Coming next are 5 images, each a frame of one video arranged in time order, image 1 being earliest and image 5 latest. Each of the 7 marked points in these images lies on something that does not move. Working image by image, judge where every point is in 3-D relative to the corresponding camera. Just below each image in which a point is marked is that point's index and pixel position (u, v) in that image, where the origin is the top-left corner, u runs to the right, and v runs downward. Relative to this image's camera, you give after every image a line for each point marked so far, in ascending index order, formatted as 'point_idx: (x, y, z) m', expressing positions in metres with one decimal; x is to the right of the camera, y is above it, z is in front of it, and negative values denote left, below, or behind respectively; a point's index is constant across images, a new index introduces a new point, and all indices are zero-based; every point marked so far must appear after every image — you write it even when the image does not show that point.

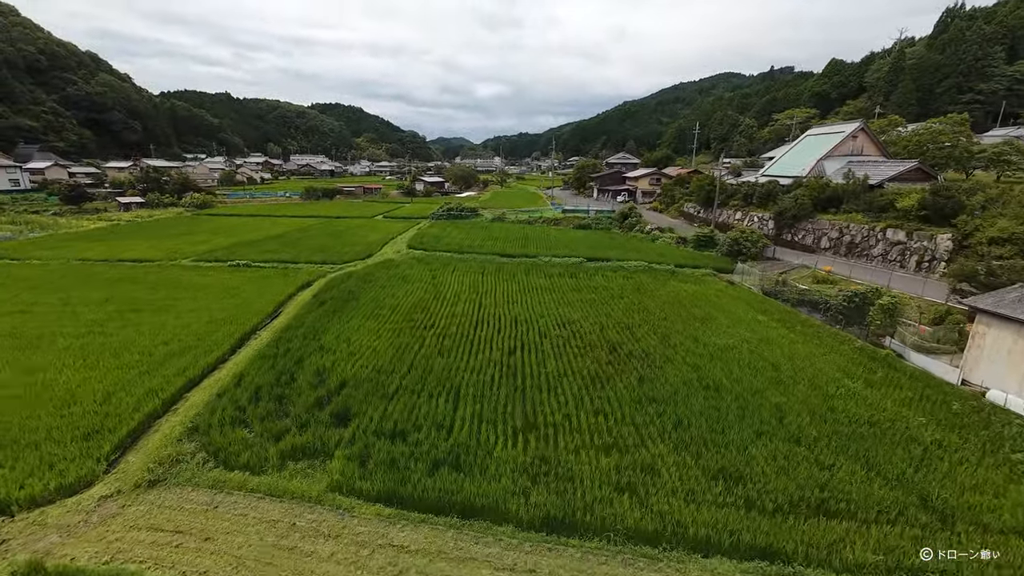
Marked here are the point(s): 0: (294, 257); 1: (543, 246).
0: (-9.7, +1.5, +18.4) m
1: (+1.5, +1.9, +19.6) m
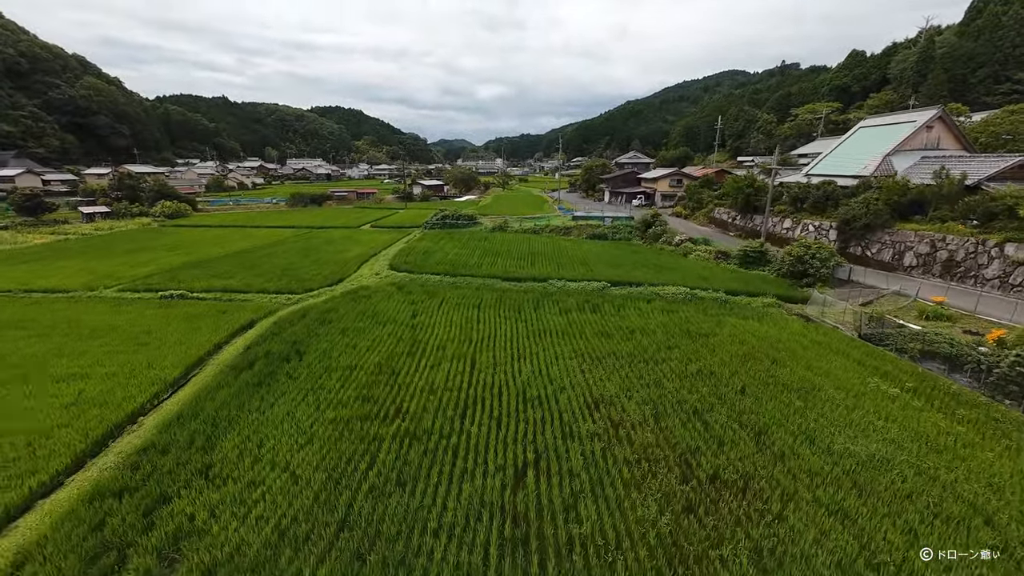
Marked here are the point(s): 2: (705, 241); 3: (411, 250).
0: (-9.5, +0.3, +14.9) m
1: (+1.7, +0.8, +16.1) m
2: (+8.9, +2.2, +19.0) m
3: (-4.9, +1.7, +19.4) m
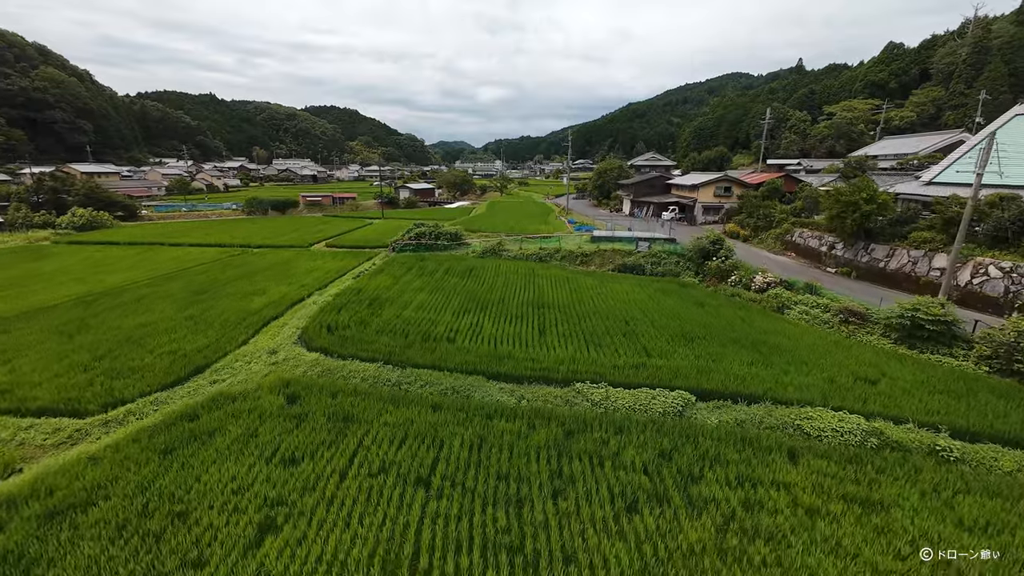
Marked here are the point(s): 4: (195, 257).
0: (-9.6, -1.7, +8.2) m
1: (+1.6, -1.2, +9.4) m
2: (+8.8, +0.1, +12.3) m
3: (-5.0, -0.3, +12.7) m
4: (-14.9, +1.5, +19.3) m
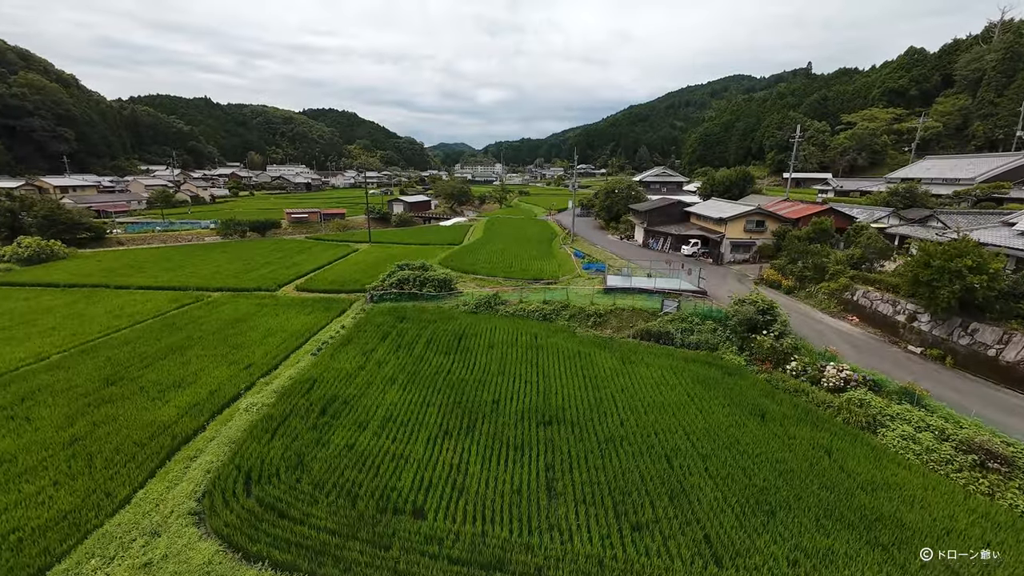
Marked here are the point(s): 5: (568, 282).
0: (-9.7, -4.0, +5.2) m
1: (+1.5, -3.5, +6.4) m
2: (+8.7, -2.2, +9.3) m
3: (-5.0, -2.6, +9.7) m
4: (-15.0, -0.8, +16.3) m
5: (+2.3, +0.2, +17.6) m
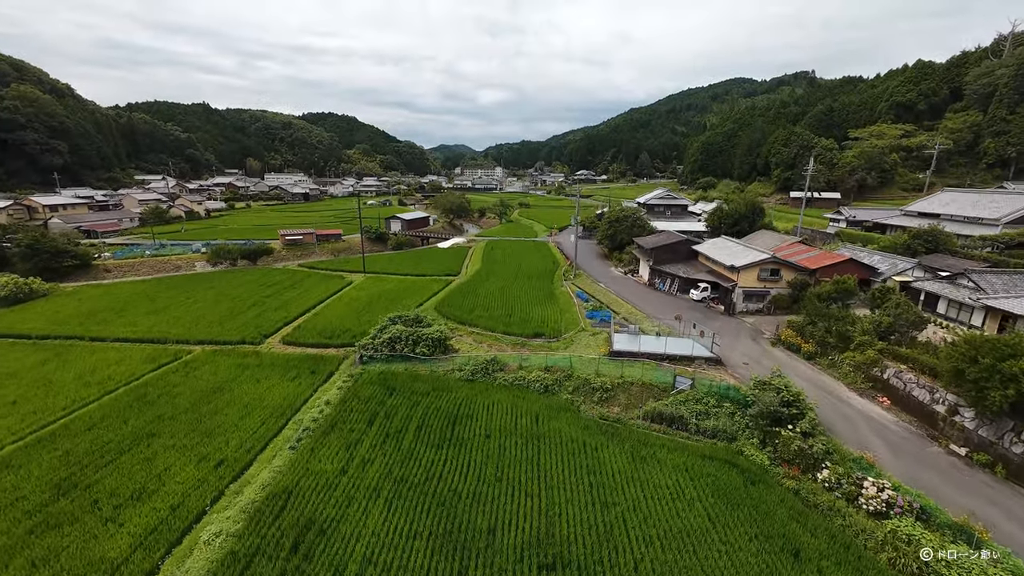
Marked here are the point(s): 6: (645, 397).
0: (-9.7, -6.2, +4.1) m
1: (+1.5, -5.8, +5.3) m
2: (+8.7, -4.5, +8.2) m
3: (-5.1, -4.9, +8.6) m
4: (-15.0, -3.2, +15.2) m
5: (+2.3, -2.1, +16.5) m
6: (+4.2, -3.4, +12.9) m
